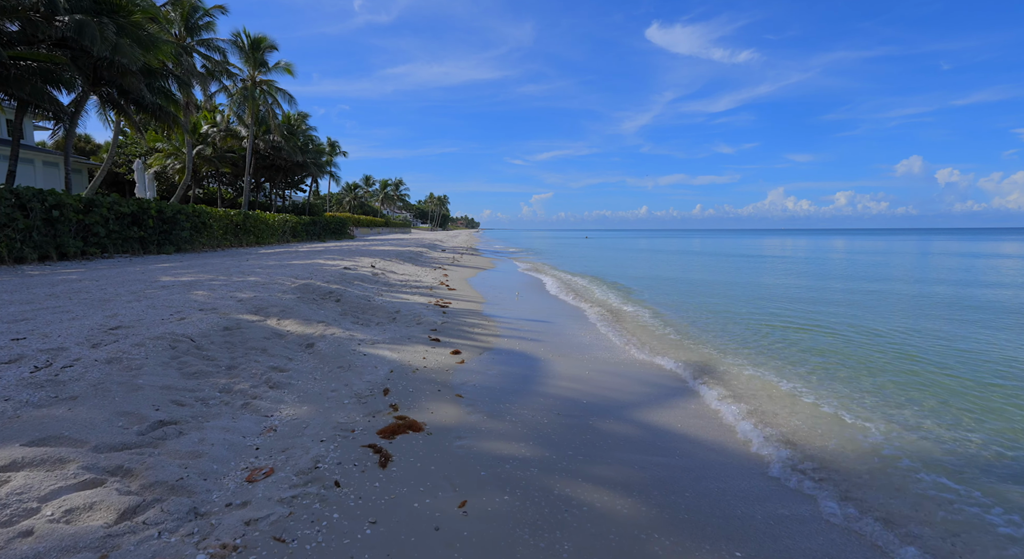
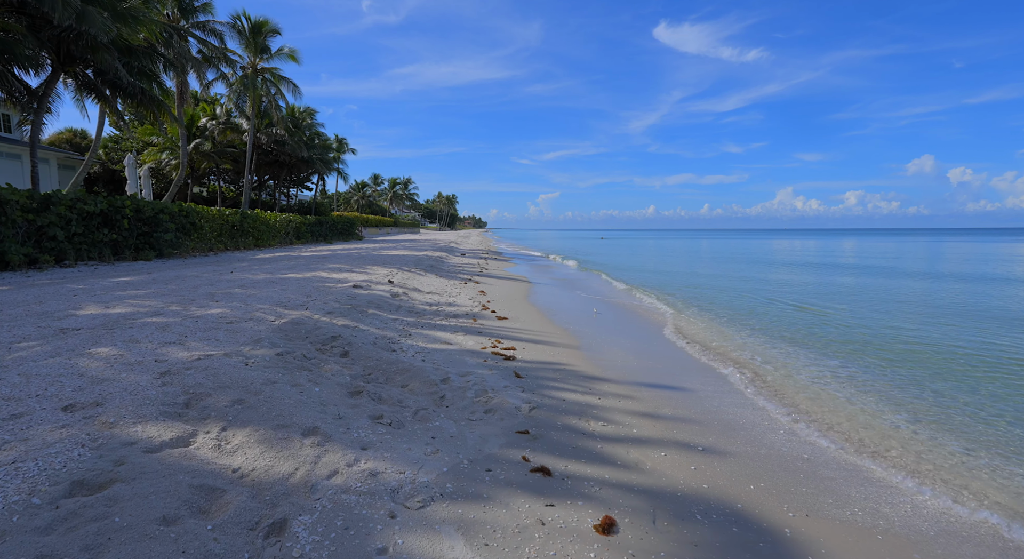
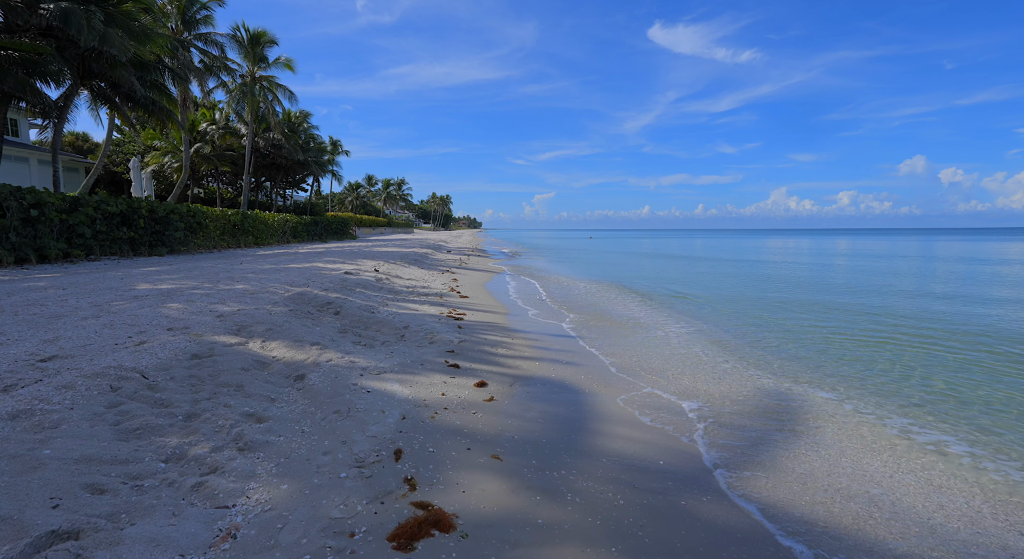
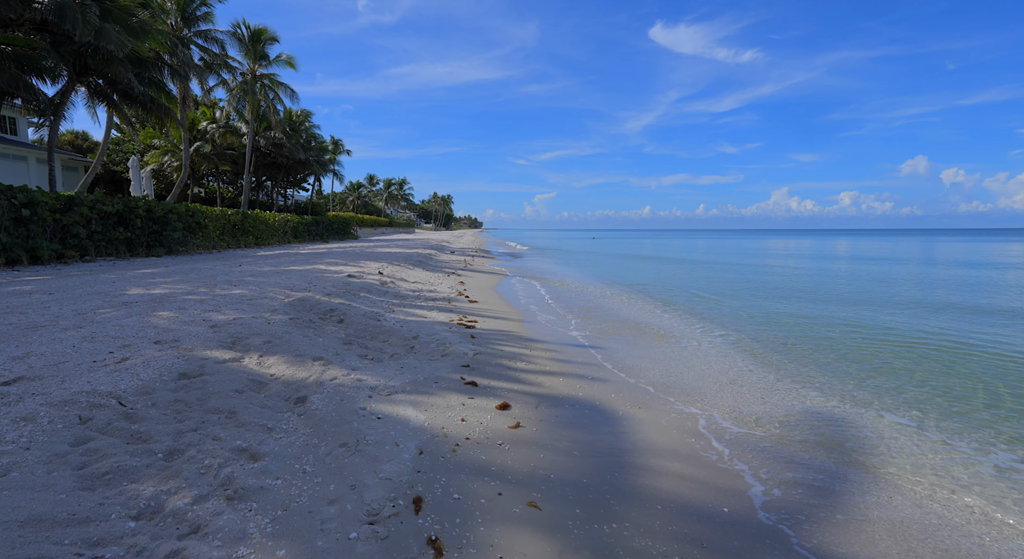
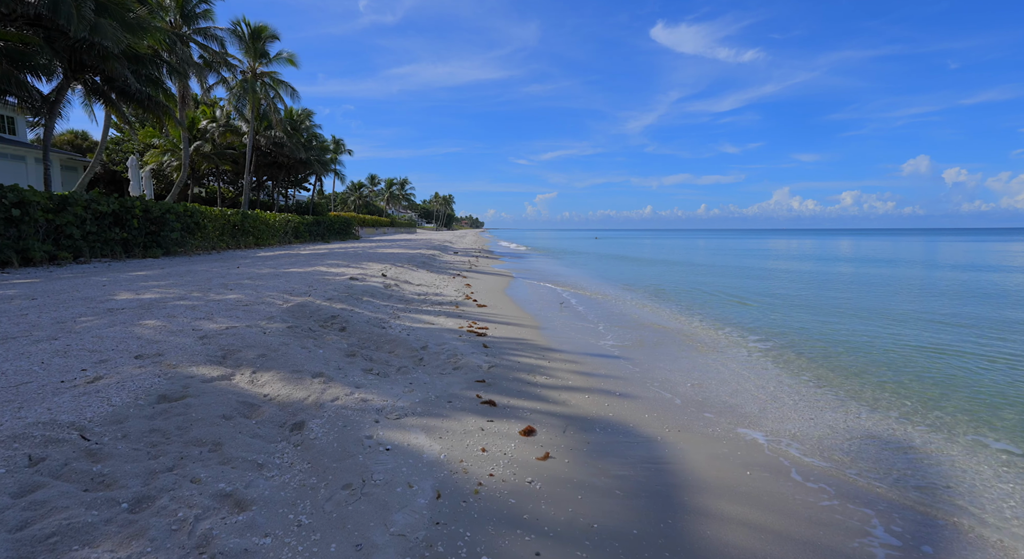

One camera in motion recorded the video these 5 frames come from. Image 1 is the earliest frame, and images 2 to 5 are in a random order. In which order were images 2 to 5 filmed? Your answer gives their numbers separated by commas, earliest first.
3, 4, 5, 2
